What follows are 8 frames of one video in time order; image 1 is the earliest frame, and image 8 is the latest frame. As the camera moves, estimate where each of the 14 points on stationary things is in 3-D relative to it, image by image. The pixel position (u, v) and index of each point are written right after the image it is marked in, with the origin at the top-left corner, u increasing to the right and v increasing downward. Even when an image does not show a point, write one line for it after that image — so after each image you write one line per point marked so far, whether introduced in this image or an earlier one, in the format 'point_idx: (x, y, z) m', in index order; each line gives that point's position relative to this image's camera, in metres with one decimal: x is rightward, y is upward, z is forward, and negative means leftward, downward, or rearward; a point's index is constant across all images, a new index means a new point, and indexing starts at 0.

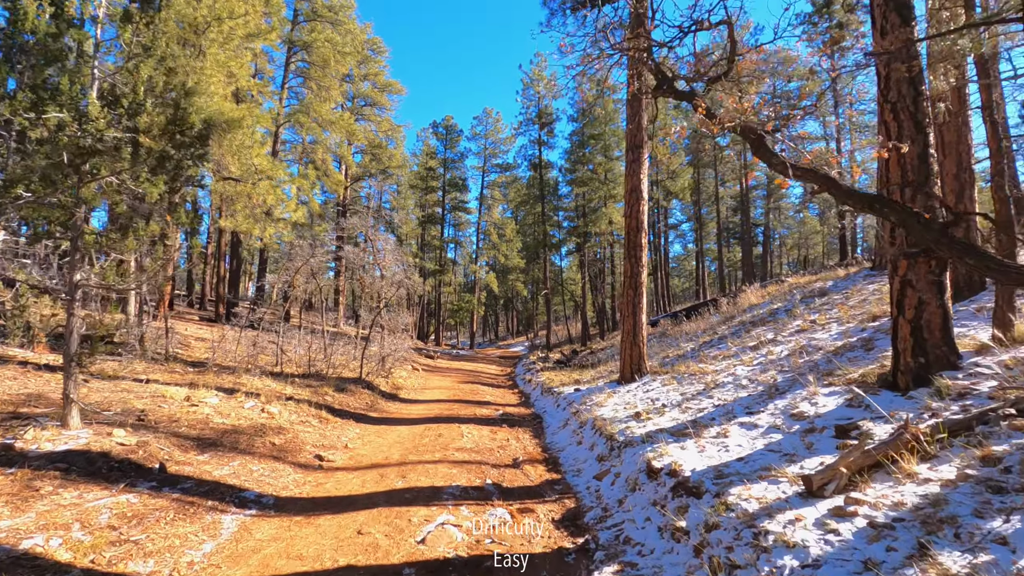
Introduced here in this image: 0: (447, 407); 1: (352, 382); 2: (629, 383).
0: (-1.4, -2.7, +9.6) m
1: (-3.8, -2.2, +10.0) m
2: (+2.2, -1.9, +8.7) m
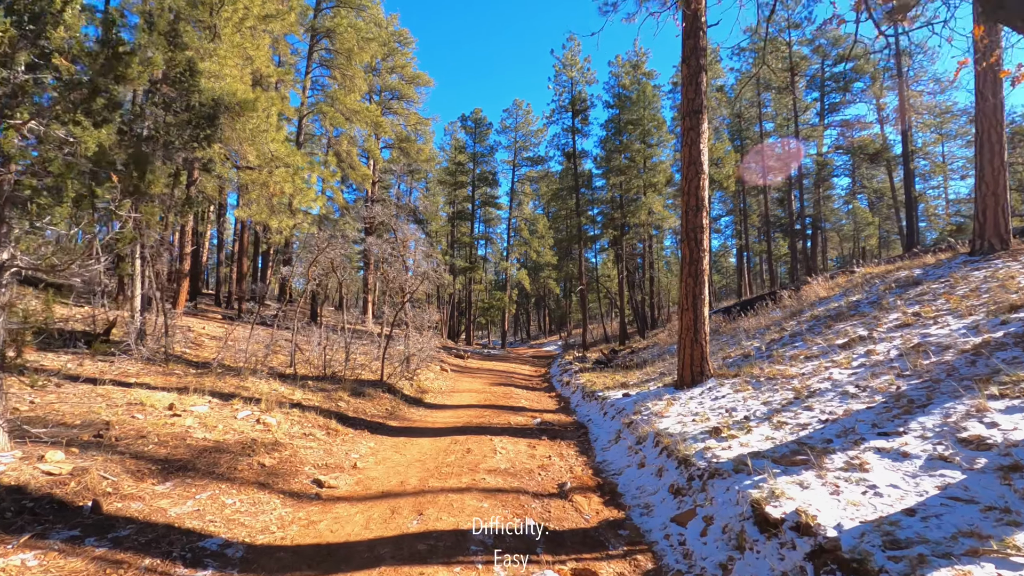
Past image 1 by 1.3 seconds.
0: (-0.7, -2.5, +8.5) m
1: (-3.0, -2.0, +9.1) m
2: (+2.9, -1.7, +7.3) m
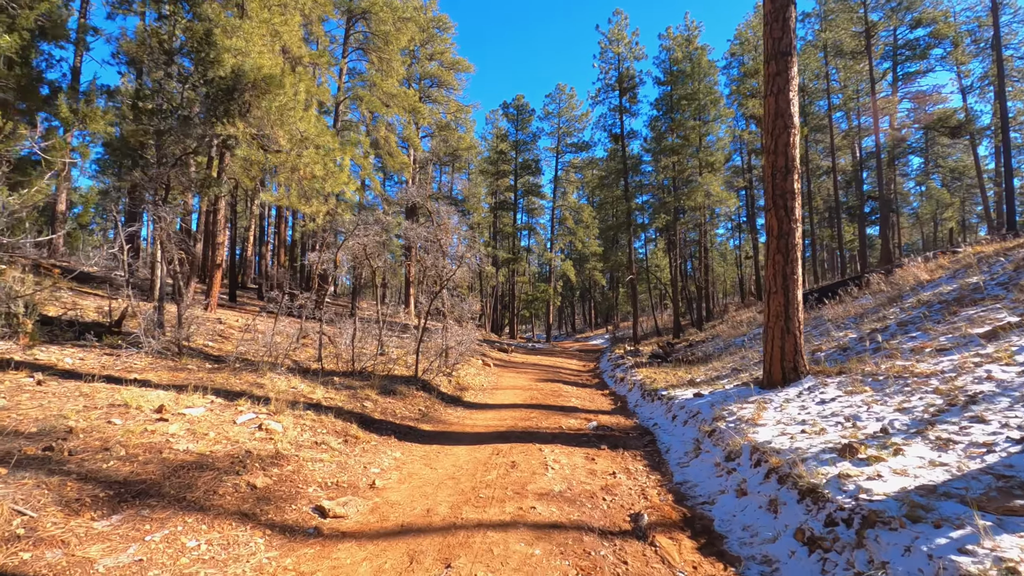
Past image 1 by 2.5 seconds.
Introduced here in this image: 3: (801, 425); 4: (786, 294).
0: (+0.2, -2.2, +7.5) m
1: (-2.1, -1.8, +8.3) m
2: (+3.6, -1.4, +5.9) m
3: (+3.0, -1.4, +4.5) m
4: (+3.8, -0.1, +6.0) m
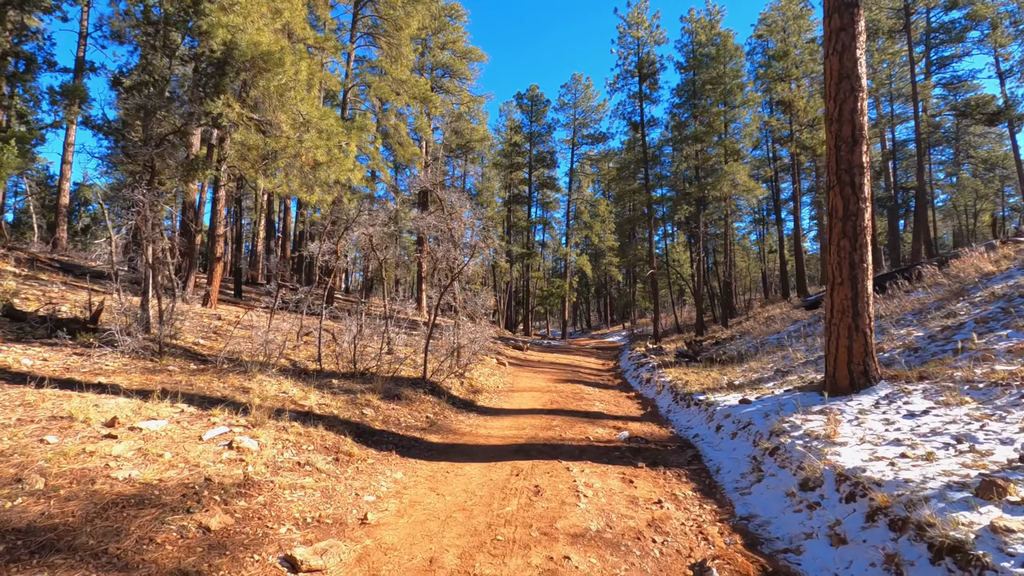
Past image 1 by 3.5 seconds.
0: (+0.5, -2.1, +6.7) m
1: (-1.8, -1.7, +7.6) m
2: (+3.9, -1.3, +5.0) m
3: (+3.2, -1.3, +3.6) m
4: (+4.0, 0.0, +5.1) m
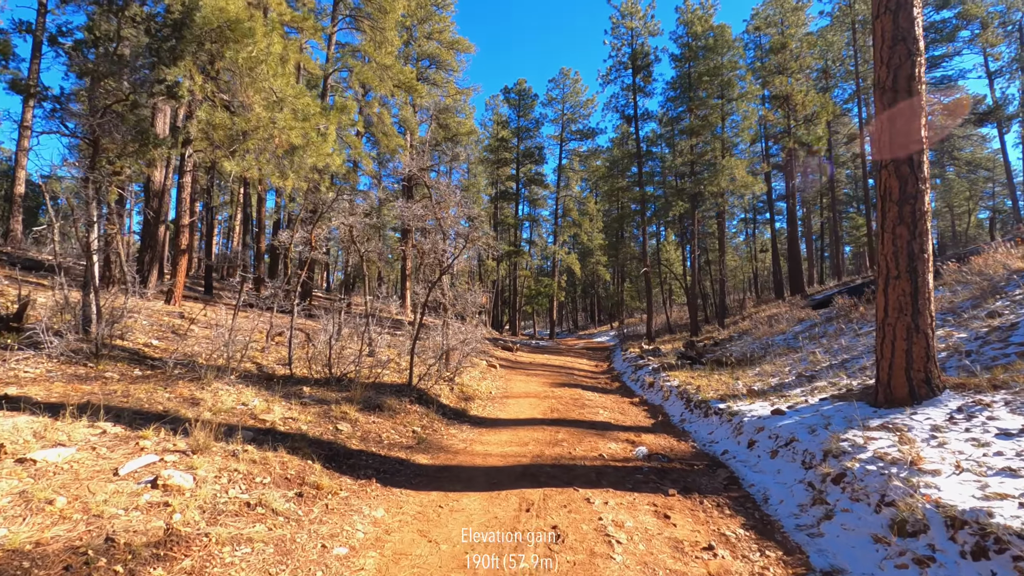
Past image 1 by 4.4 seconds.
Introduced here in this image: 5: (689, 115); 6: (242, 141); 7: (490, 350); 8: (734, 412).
0: (+0.5, -2.0, +5.9) m
1: (-1.8, -1.6, +6.7) m
2: (+3.9, -1.2, +4.3) m
3: (+3.3, -1.2, +2.9) m
4: (+4.1, +0.1, +4.4) m
5: (+7.4, +7.2, +18.2) m
6: (-5.3, +2.8, +8.6) m
7: (-0.7, -2.1, +14.3) m
8: (+3.1, -1.7, +6.0) m
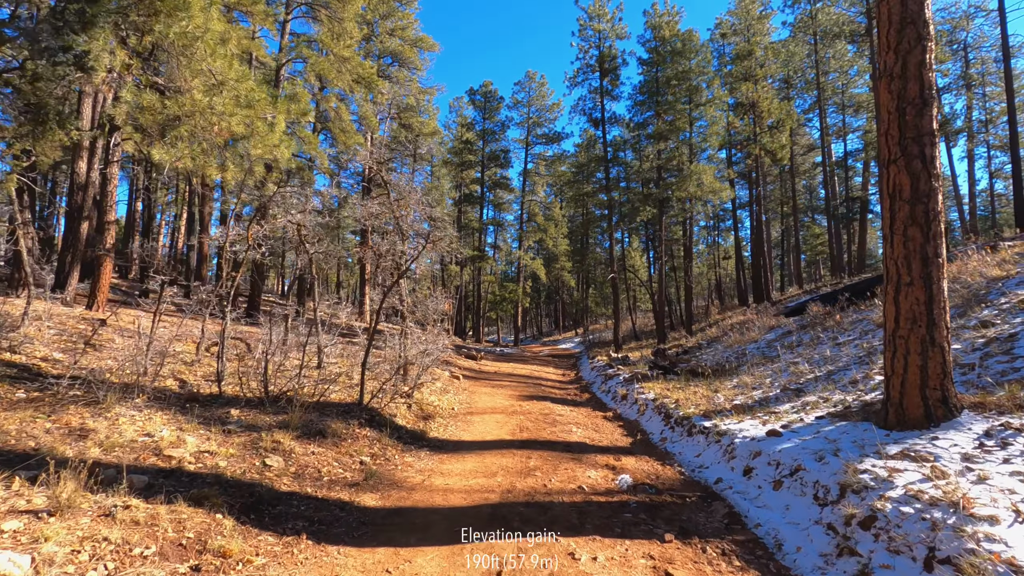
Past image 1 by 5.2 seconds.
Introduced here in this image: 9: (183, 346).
0: (+0.1, -2.1, +5.1) m
1: (-2.3, -1.6, +5.7) m
2: (+3.6, -1.3, +3.9) m
3: (+3.1, -1.3, +2.4) m
4: (+3.8, 0.0, +3.9) m
5: (+6.0, +6.9, +18.0) m
6: (-5.8, +2.7, +7.5) m
7: (-1.8, -2.2, +13.4) m
8: (+2.6, -1.8, +5.4) m
9: (-6.1, -1.1, +8.1) m
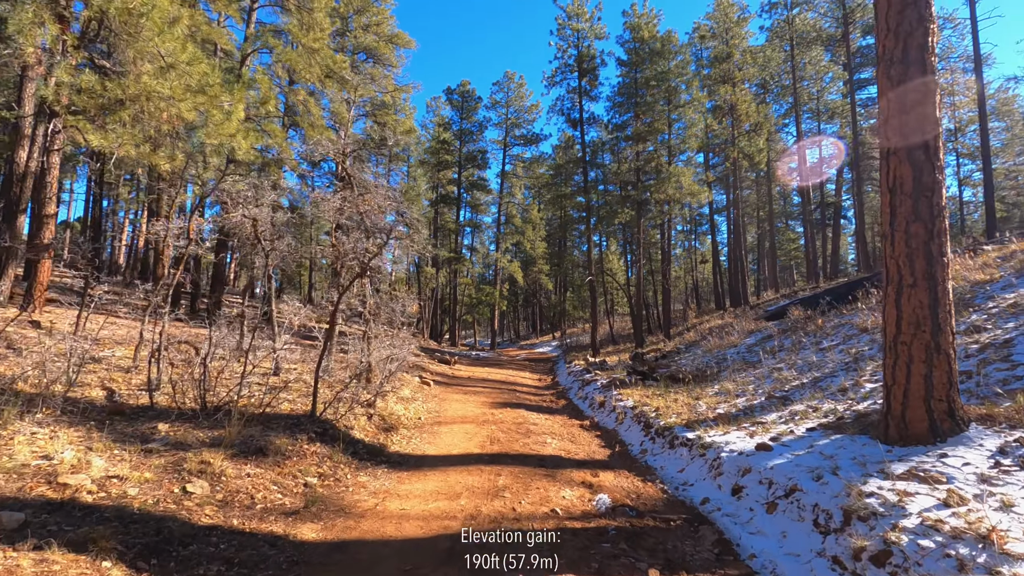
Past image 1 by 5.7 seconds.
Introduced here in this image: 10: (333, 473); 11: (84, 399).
0: (-0.3, -2.1, +4.6) m
1: (-2.7, -1.6, +5.1) m
2: (+3.3, -1.3, +3.5) m
3: (+2.9, -1.3, +2.0) m
4: (+3.5, 0.0, +3.6) m
5: (+5.1, +6.8, +17.9) m
6: (-6.3, +2.8, +6.7) m
7: (-2.6, -2.3, +12.8) m
8: (+2.3, -1.8, +5.0) m
9: (-6.6, -1.0, +7.3) m
10: (-1.9, -1.9, +4.5) m
11: (-5.0, -1.3, +5.0) m
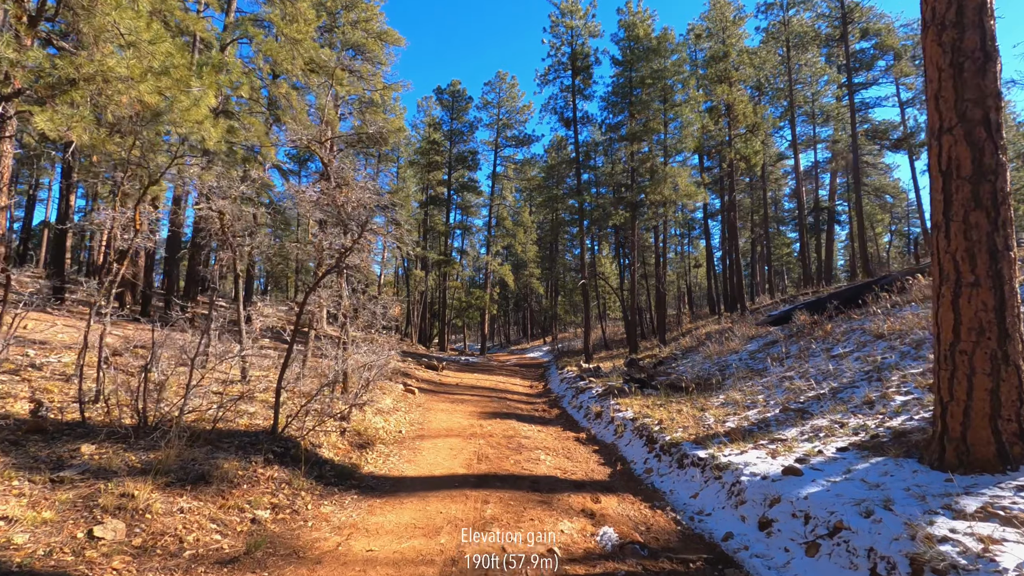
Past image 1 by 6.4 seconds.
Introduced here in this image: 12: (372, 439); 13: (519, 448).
0: (-0.4, -2.1, +3.9) m
1: (-2.8, -1.6, +4.4) m
2: (+3.3, -1.3, +3.0) m
3: (+2.9, -1.3, +1.4) m
4: (+3.4, 0.0, +3.1) m
5: (+4.7, +6.7, +17.4) m
6: (-6.4, +2.8, +6.0) m
7: (-2.8, -2.3, +12.1) m
8: (+2.2, -1.8, +4.4) m
9: (-6.8, -1.0, +6.5) m
10: (-1.9, -1.9, +3.8) m
11: (-5.1, -1.2, +4.3) m
12: (-1.9, -2.1, +6.0) m
13: (+0.1, -2.3, +6.3) m
